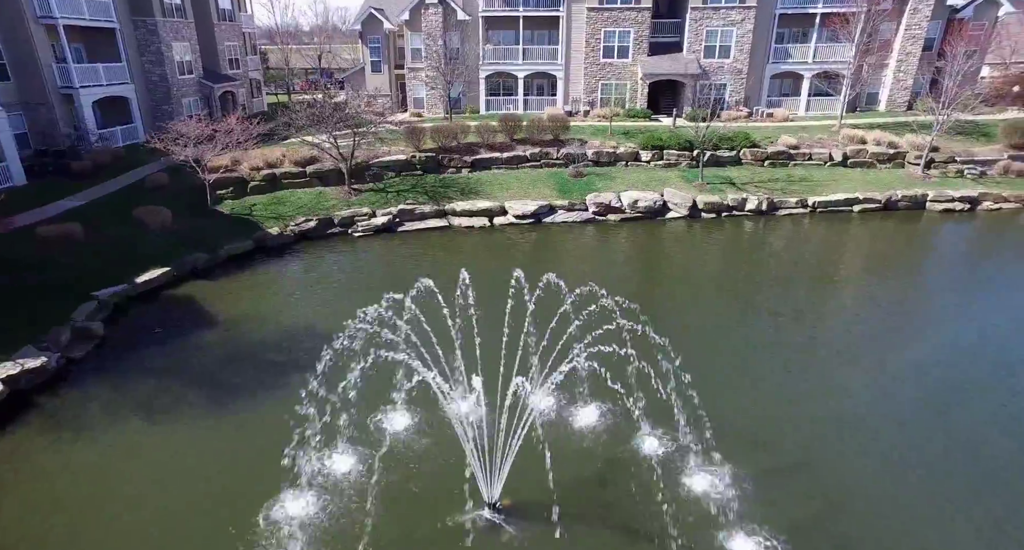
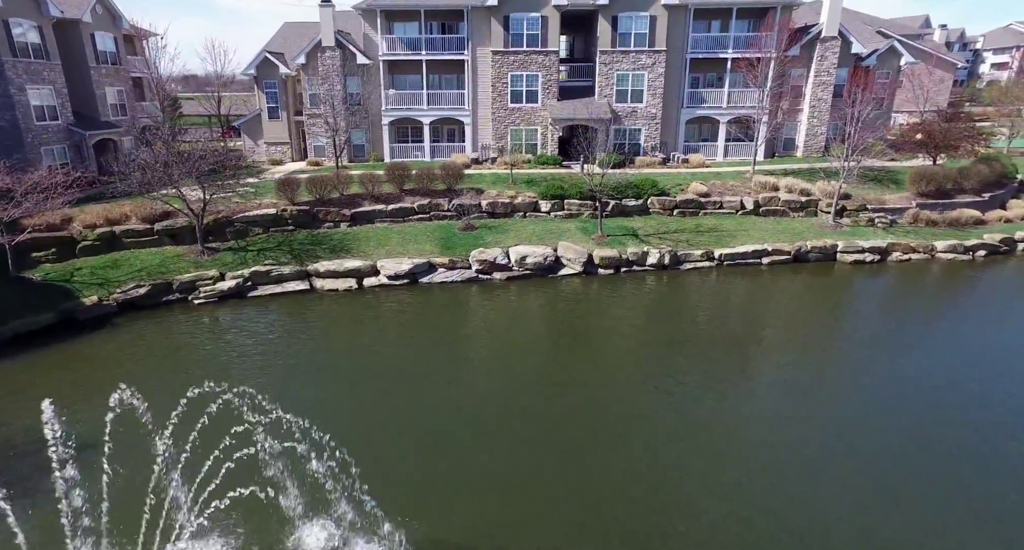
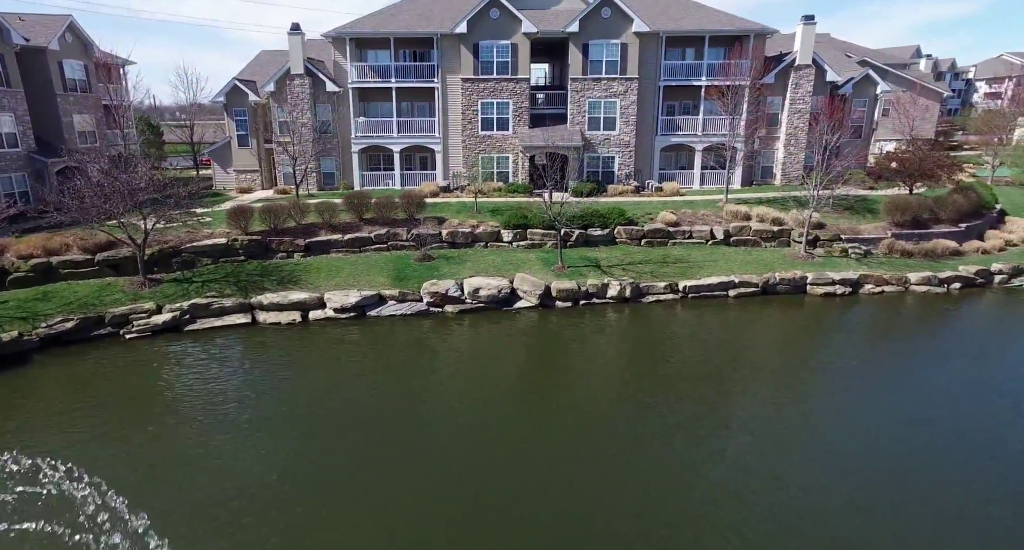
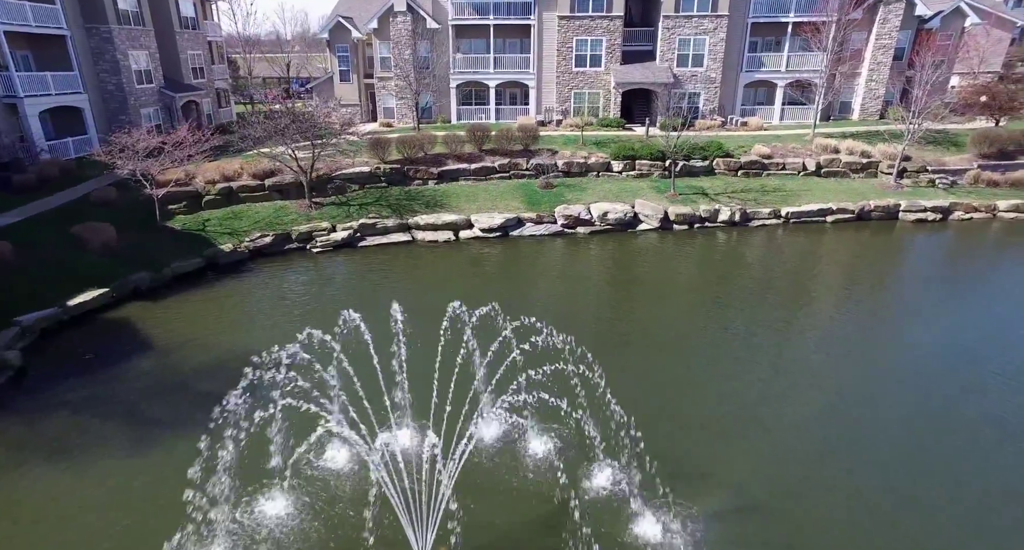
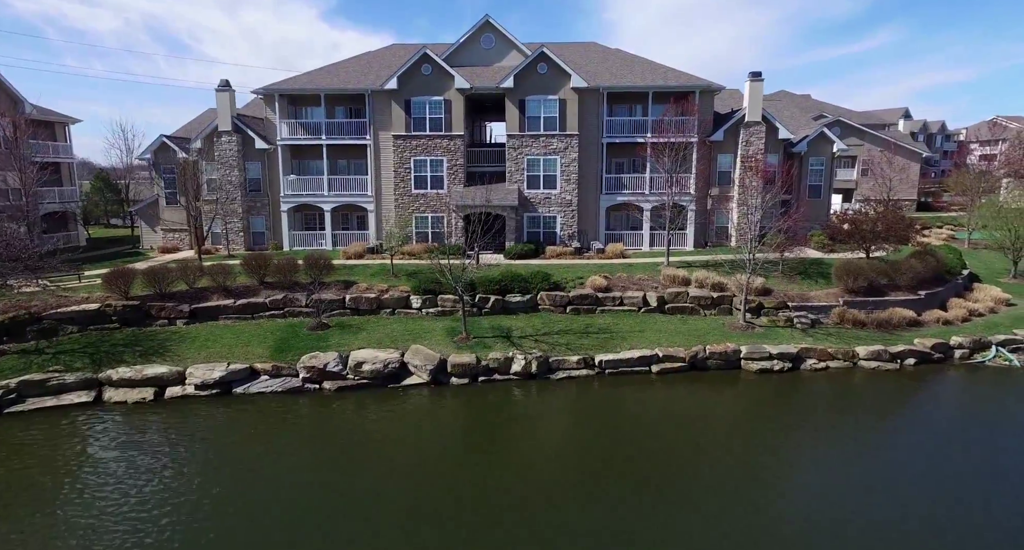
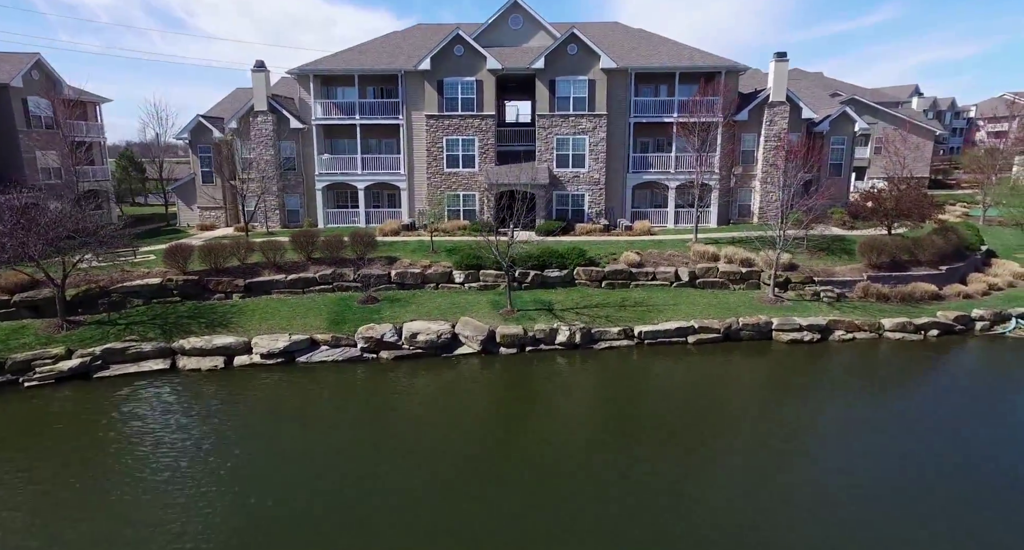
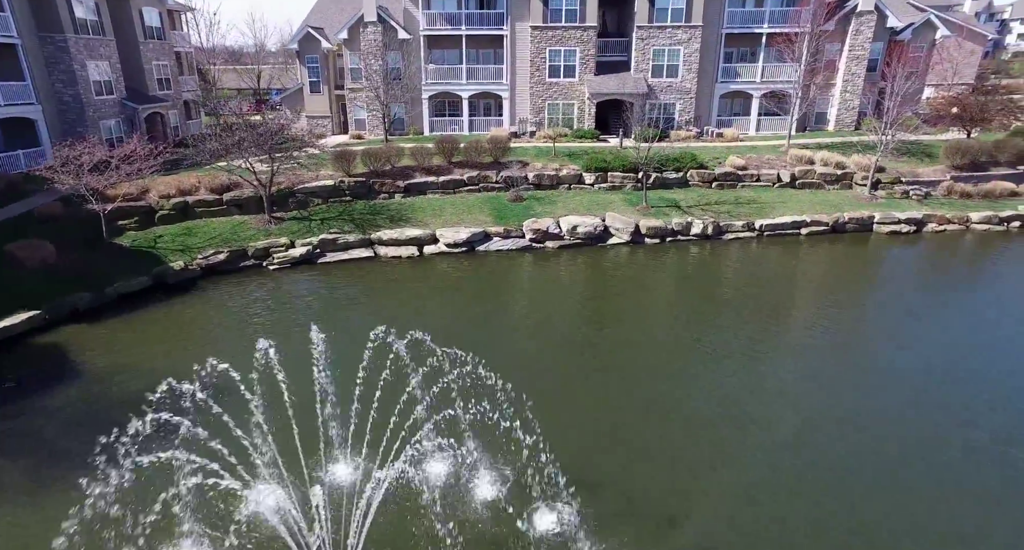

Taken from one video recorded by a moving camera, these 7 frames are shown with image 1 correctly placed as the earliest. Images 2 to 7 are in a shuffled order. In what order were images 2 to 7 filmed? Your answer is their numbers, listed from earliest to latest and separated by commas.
4, 7, 2, 3, 6, 5
